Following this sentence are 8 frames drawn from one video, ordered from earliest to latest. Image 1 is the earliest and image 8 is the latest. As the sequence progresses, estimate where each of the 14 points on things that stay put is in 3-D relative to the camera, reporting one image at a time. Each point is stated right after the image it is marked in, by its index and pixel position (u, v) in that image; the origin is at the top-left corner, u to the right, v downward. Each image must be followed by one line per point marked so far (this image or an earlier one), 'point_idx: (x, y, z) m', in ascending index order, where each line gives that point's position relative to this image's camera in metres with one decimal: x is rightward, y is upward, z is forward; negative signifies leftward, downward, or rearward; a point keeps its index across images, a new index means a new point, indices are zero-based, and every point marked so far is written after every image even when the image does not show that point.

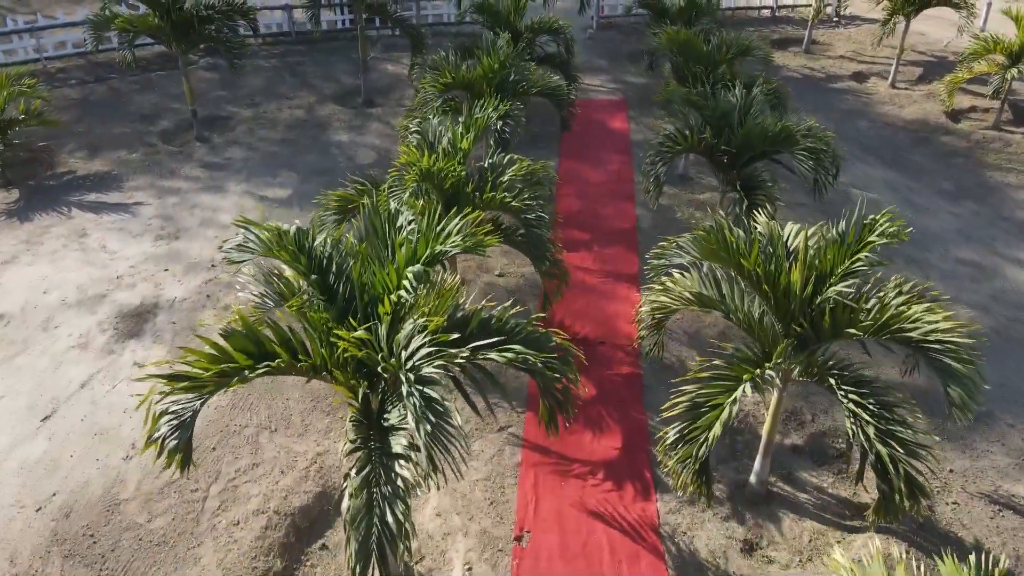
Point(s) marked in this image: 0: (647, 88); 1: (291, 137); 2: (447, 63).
0: (+2.4, +3.5, +12.9) m
1: (-3.3, +2.3, +11.0) m
2: (-0.8, +2.7, +8.8) m
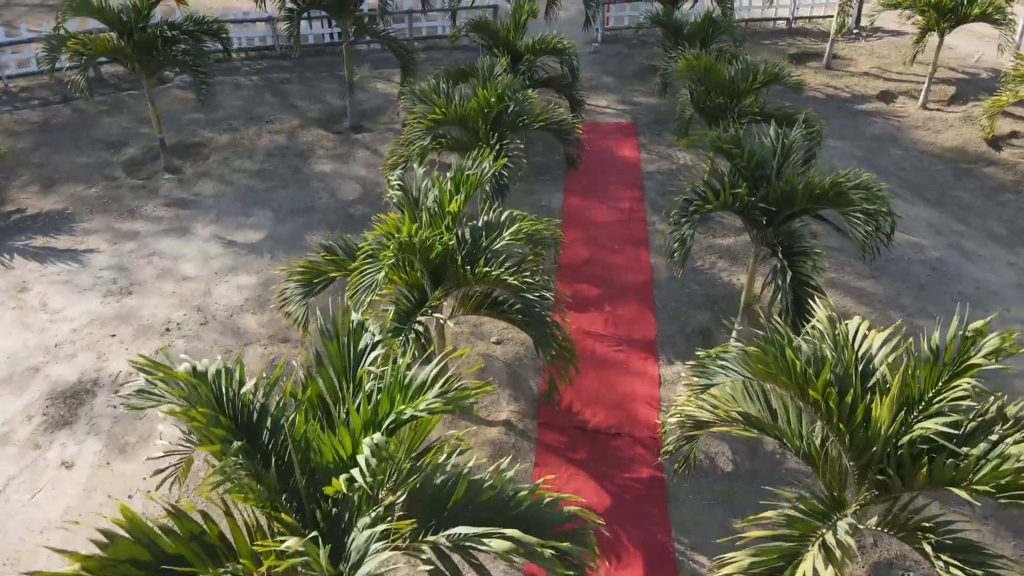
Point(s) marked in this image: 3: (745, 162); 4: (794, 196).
0: (+2.4, +2.9, +11.9) m
1: (-3.4, +1.6, +10.0) m
2: (-0.8, +2.1, +7.8) m
3: (+1.8, +1.0, +5.8) m
4: (+2.1, +0.7, +5.5) m
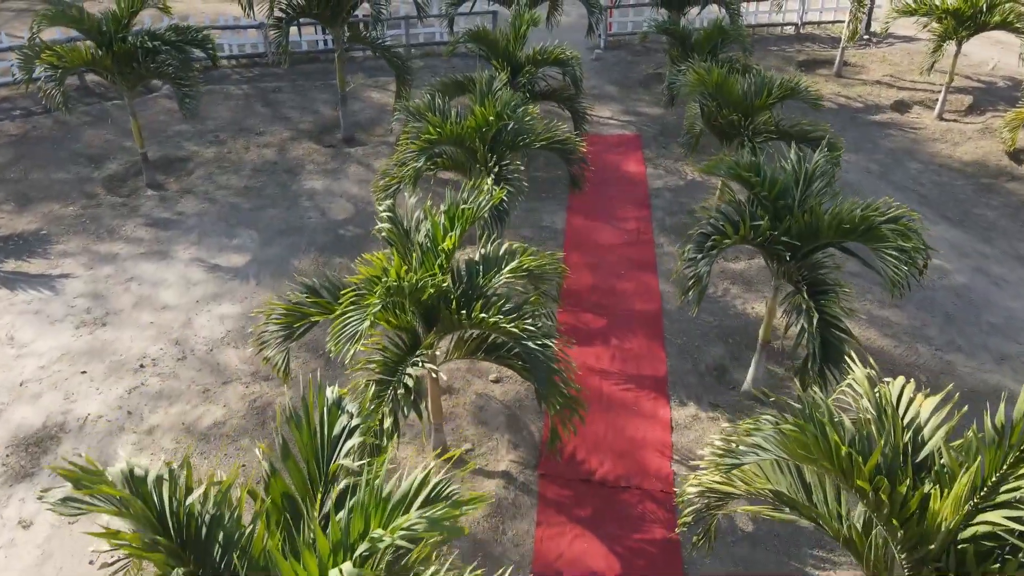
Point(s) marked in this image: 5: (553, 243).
0: (+2.4, +2.6, +11.4) m
1: (-3.4, +1.4, +9.5) m
2: (-0.8, +1.8, +7.3) m
3: (+1.8, +0.7, +5.3) m
4: (+2.1, +0.4, +5.0) m
5: (+0.5, +0.5, +8.2) m
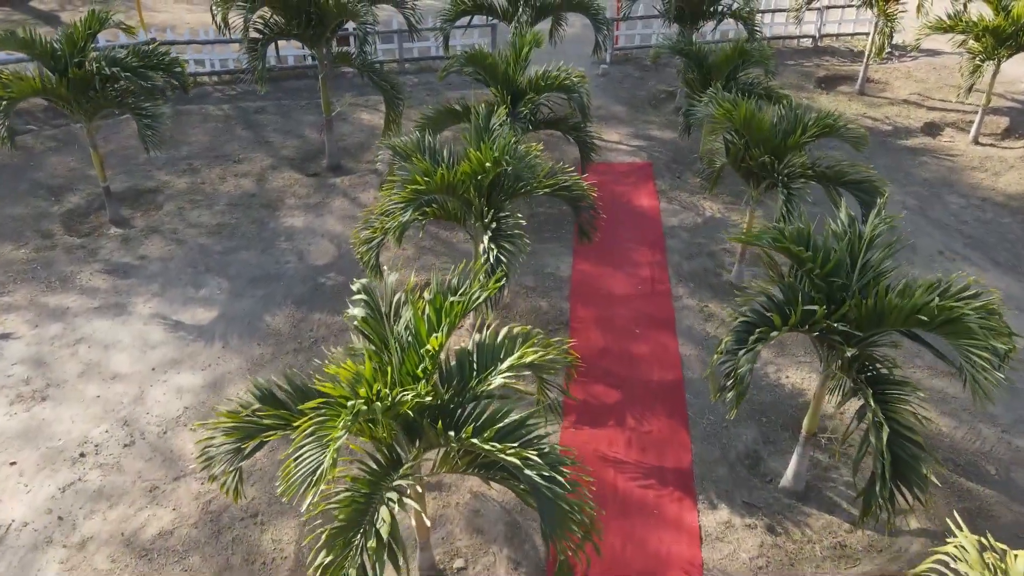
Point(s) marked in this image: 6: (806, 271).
0: (+2.4, +2.0, +10.5) m
1: (-3.4, +0.8, +8.6) m
2: (-0.8, +1.2, +6.4) m
3: (+1.8, +0.1, +4.4) m
4: (+2.1, -0.2, +4.1) m
5: (+0.5, -0.1, +7.3) m
6: (+1.8, +0.1, +4.5) m
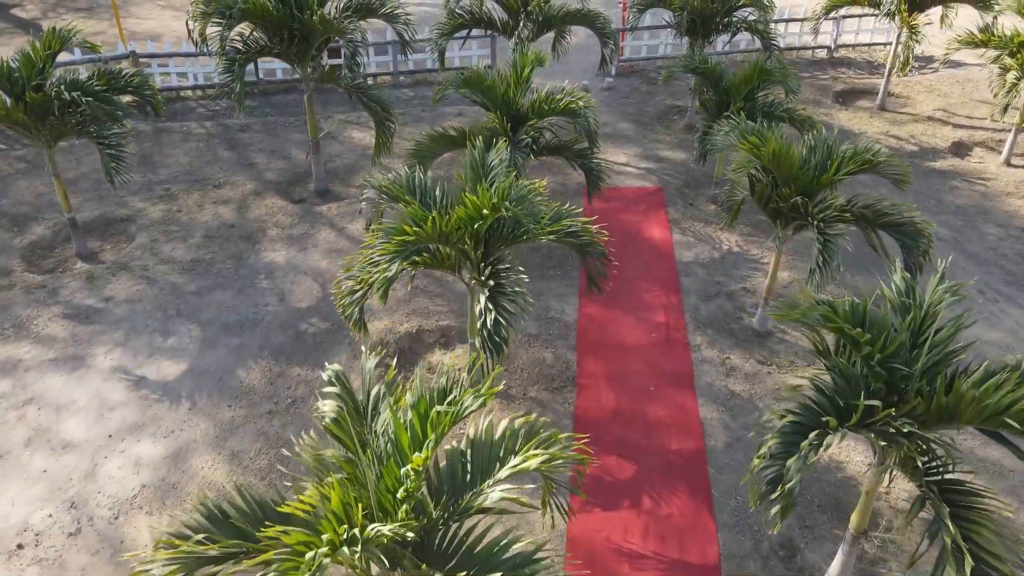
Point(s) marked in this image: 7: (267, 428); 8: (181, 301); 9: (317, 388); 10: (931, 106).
0: (+2.4, +1.6, +9.8) m
1: (-3.3, +0.3, +7.9) m
2: (-0.8, +0.8, +5.7) m
3: (+1.8, -0.3, +3.7) m
4: (+2.1, -0.6, +3.4) m
5: (+0.5, -0.5, +6.6) m
6: (+1.8, -0.3, +3.8) m
7: (-1.9, -1.1, +5.7) m
8: (-3.3, -0.1, +7.2) m
9: (-1.6, -0.8, +6.1) m
10: (+6.8, +3.0, +11.9) m
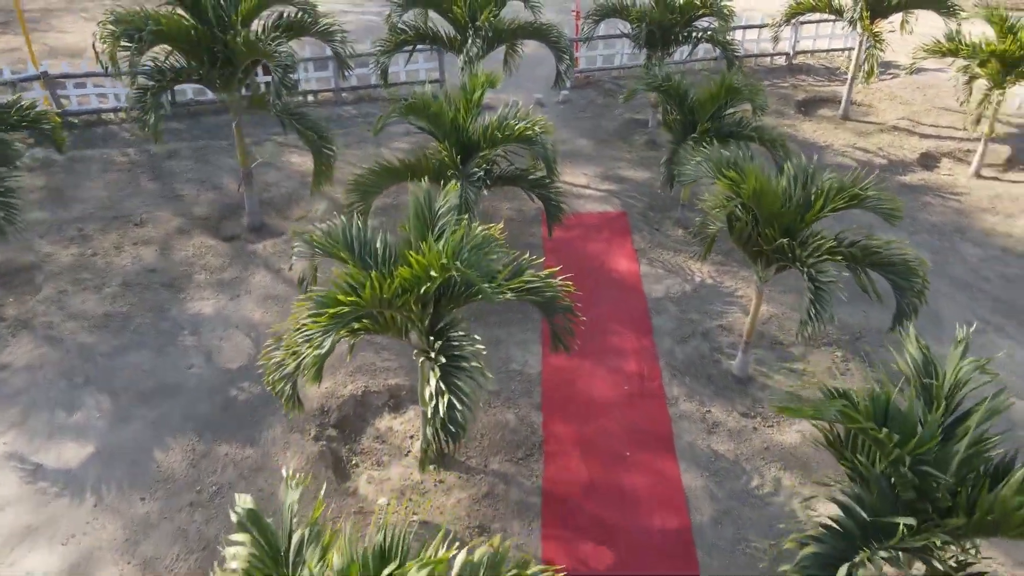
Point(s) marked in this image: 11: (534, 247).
0: (+1.8, +1.2, +9.3) m
1: (-3.8, -0.2, +7.1) m
2: (-1.1, +0.3, +5.0) m
3: (+1.6, -0.7, +3.1) m
4: (+2.0, -1.0, +2.9) m
5: (+0.1, -0.9, +6.0) m
6: (+1.6, -0.7, +3.2) m
7: (-2.2, -1.6, +4.9) m
8: (-3.7, -0.7, +6.3) m
9: (-1.9, -1.3, +5.3) m
10: (+6.1, +2.7, +11.5) m
11: (+0.2, +0.5, +8.1) m
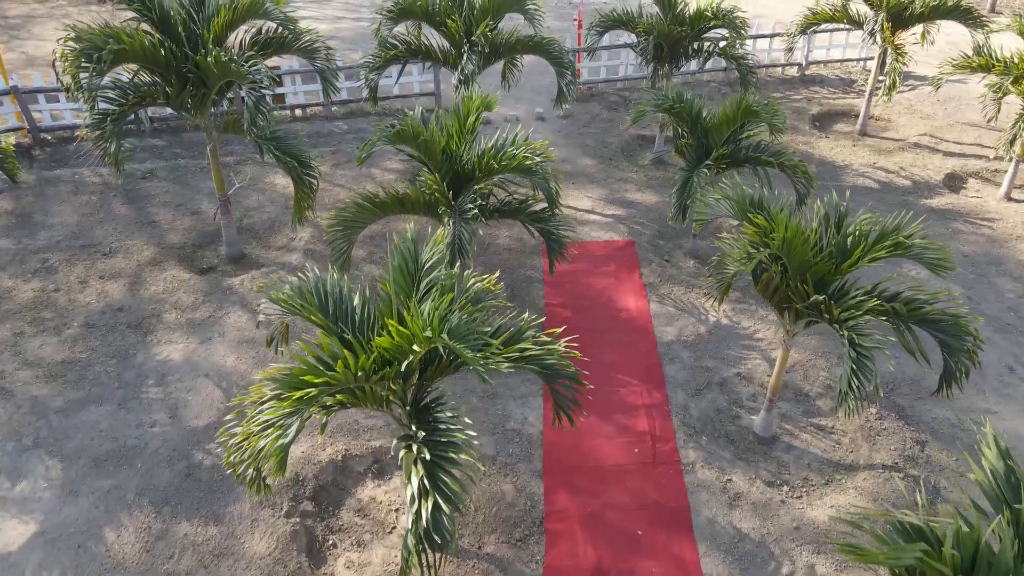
0: (+1.8, +0.8, +8.6) m
1: (-3.8, -0.6, +6.4) m
2: (-1.1, -0.1, +4.3) m
3: (+1.6, -1.1, +2.5) m
4: (+1.9, -1.3, +2.2) m
5: (+0.1, -1.3, +5.3) m
6: (+1.6, -1.1, +2.5) m
7: (-2.2, -2.0, +4.3) m
8: (-3.7, -1.1, +5.7) m
9: (-2.0, -1.7, +4.7) m
10: (+6.0, +2.3, +10.9) m
11: (+0.2, +0.1, +7.4) m
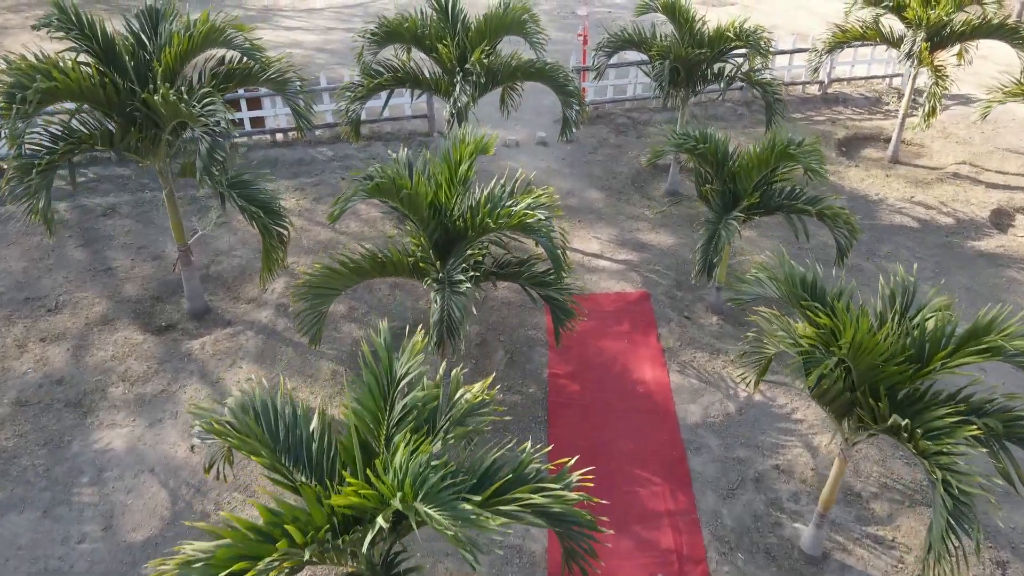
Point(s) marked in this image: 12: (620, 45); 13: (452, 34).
0: (+1.8, +0.3, +7.7) m
1: (-3.8, -1.2, +5.5) m
2: (-1.1, -0.6, +3.4) m
3: (+1.6, -1.6, +1.5) m
4: (+1.9, -1.9, +1.3) m
5: (+0.1, -1.9, +4.4) m
6: (+1.6, -1.7, +1.6) m
7: (-2.2, -2.6, +3.4) m
8: (-3.7, -1.6, +4.8) m
9: (-2.0, -2.3, +3.8) m
10: (+6.0, +1.8, +10.0) m
11: (+0.2, -0.5, +6.5) m
12: (+1.3, +2.9, +8.8) m
13: (-0.6, +2.5, +7.3) m
